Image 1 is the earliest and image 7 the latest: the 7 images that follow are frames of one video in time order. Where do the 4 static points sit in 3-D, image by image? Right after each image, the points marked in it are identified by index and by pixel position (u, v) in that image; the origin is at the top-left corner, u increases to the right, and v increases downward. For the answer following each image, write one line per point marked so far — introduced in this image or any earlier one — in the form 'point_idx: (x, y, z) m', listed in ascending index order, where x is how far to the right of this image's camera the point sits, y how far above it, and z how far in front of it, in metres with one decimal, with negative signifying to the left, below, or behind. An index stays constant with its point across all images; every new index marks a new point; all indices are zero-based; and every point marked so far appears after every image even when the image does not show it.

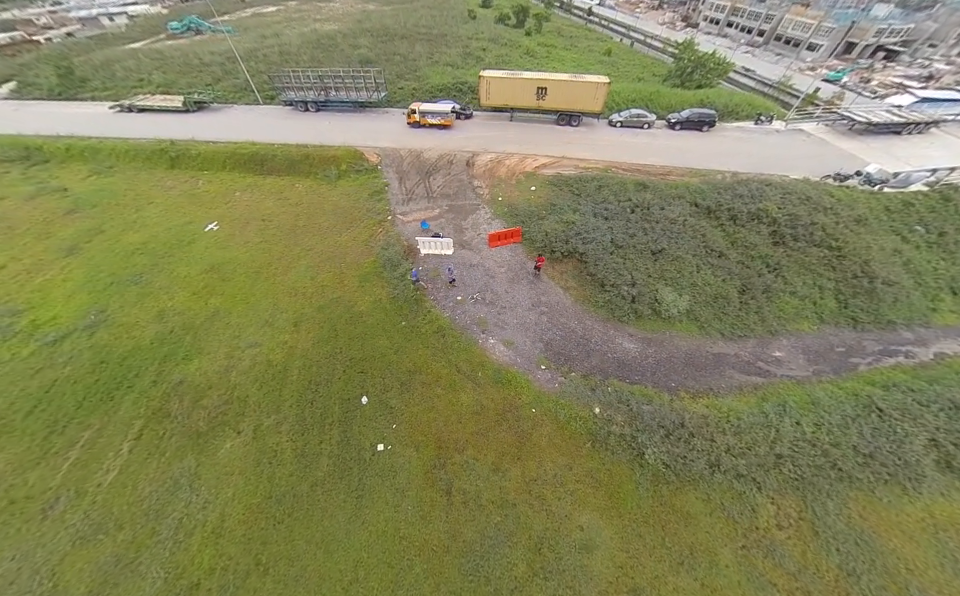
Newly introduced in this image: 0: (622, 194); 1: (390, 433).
0: (+9.3, +6.7, +18.4) m
1: (-3.3, -5.0, +10.4) m
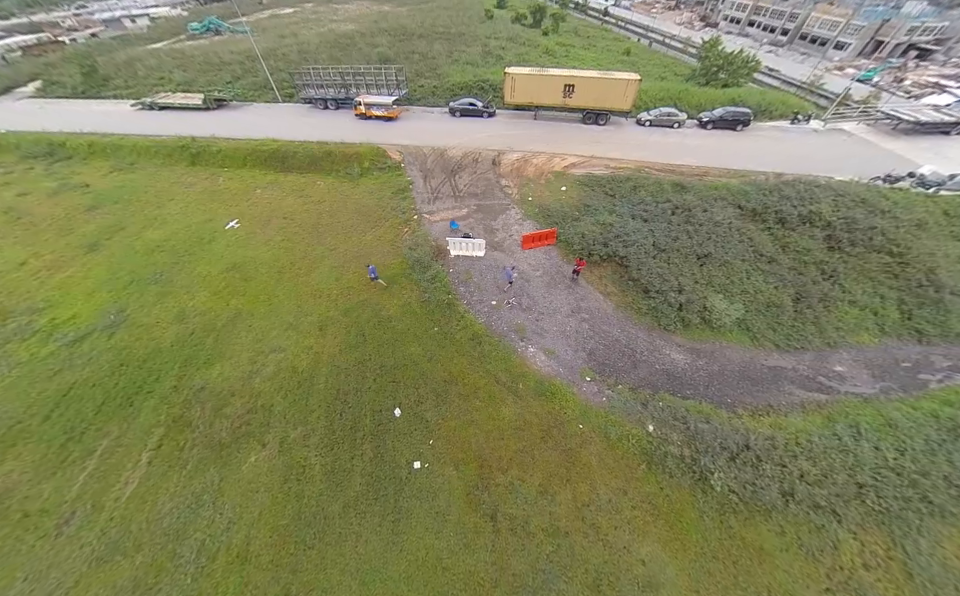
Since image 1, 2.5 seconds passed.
0: (+11.1, +6.3, +17.4) m
1: (-1.8, -5.1, +9.6) m
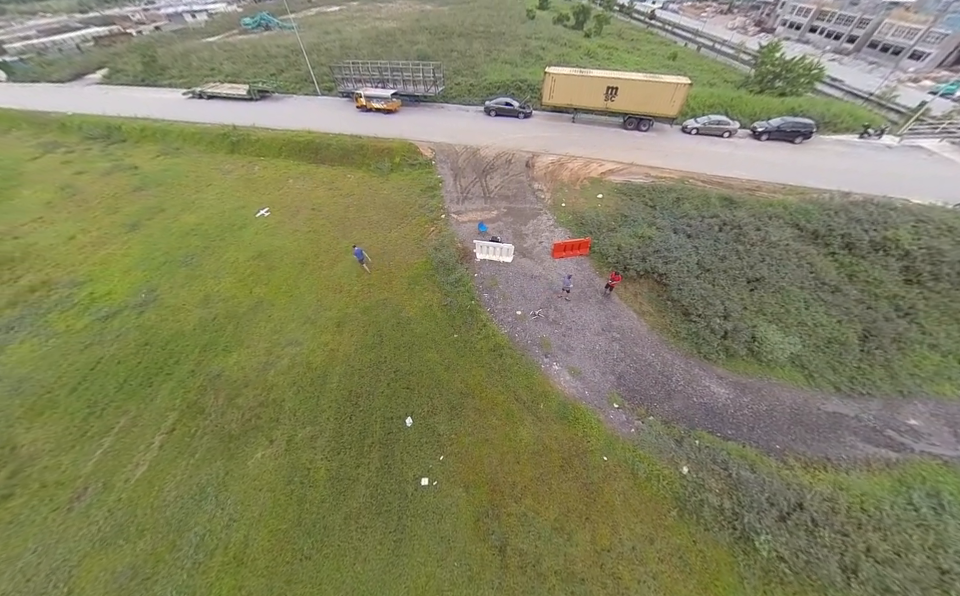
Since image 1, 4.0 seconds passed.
0: (+12.8, +5.0, +16.0) m
1: (-1.4, -5.3, +9.0) m
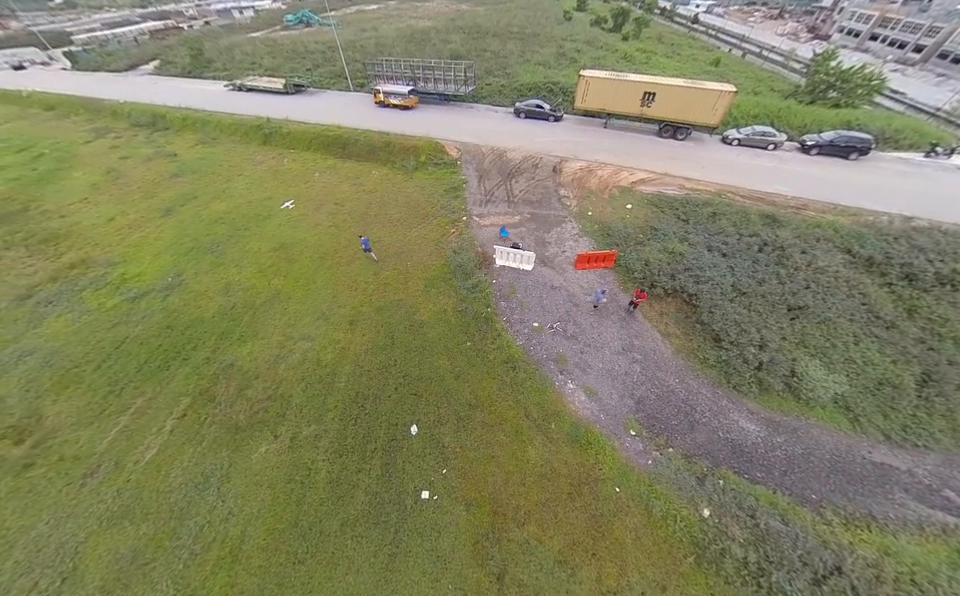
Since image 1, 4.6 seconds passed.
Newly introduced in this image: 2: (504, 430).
0: (+14.0, +3.8, +14.9) m
1: (-1.3, -5.5, +8.7) m
2: (+0.8, -4.5, +9.6) m
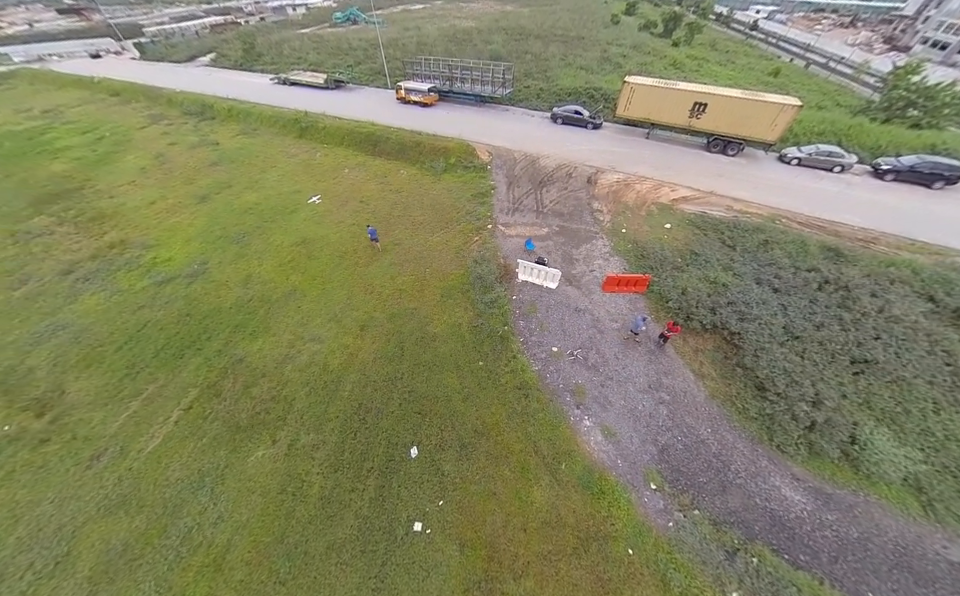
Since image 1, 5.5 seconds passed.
0: (+15.1, +1.8, +13.2) m
1: (-1.3, -6.0, +8.1) m
2: (+0.9, -5.2, +8.8) m
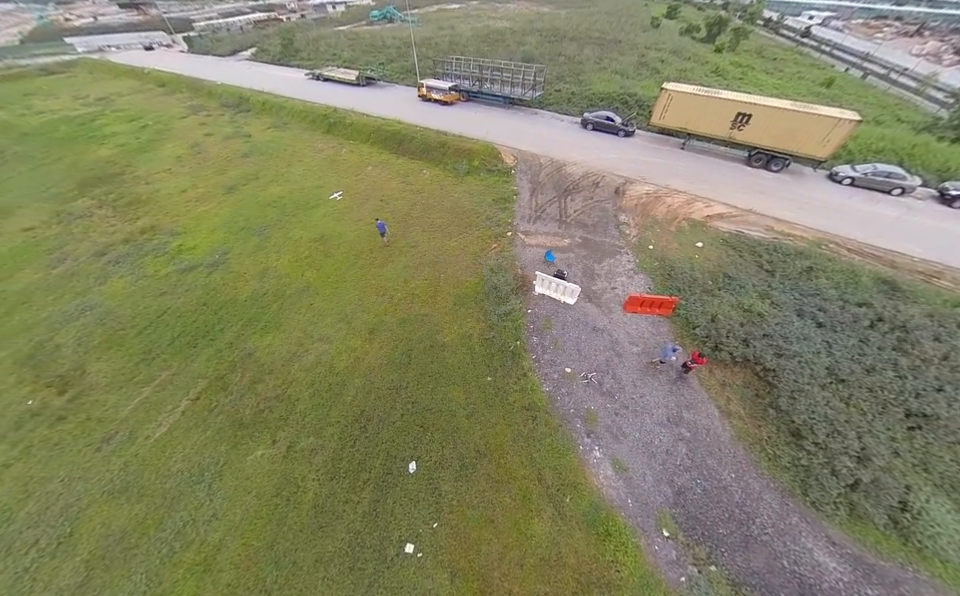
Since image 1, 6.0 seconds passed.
0: (+15.7, +0.3, +12.0) m
1: (-1.5, -6.4, +7.7) m
2: (+0.8, -5.7, +8.3) m
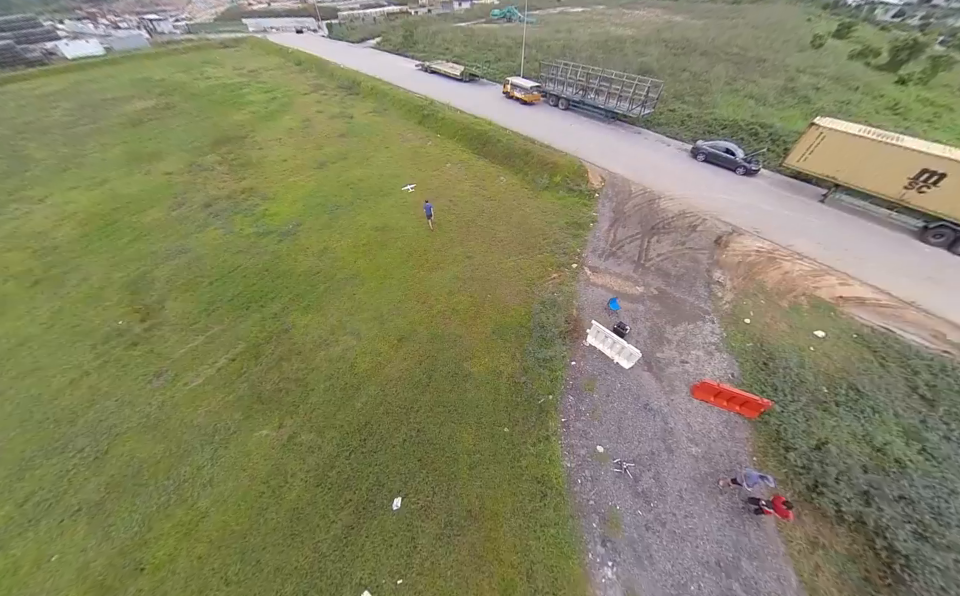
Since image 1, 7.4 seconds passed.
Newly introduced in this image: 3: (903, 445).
0: (+16.5, -4.8, +7.8) m
1: (-2.2, -7.0, +6.9) m
2: (+0.2, -6.9, +7.1) m
3: (+12.4, -4.2, +8.4) m
